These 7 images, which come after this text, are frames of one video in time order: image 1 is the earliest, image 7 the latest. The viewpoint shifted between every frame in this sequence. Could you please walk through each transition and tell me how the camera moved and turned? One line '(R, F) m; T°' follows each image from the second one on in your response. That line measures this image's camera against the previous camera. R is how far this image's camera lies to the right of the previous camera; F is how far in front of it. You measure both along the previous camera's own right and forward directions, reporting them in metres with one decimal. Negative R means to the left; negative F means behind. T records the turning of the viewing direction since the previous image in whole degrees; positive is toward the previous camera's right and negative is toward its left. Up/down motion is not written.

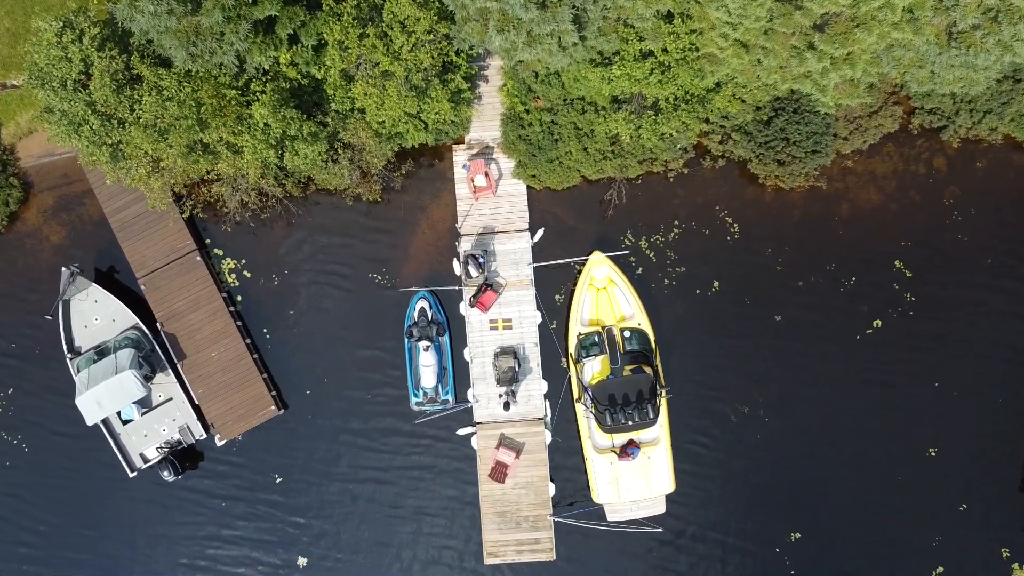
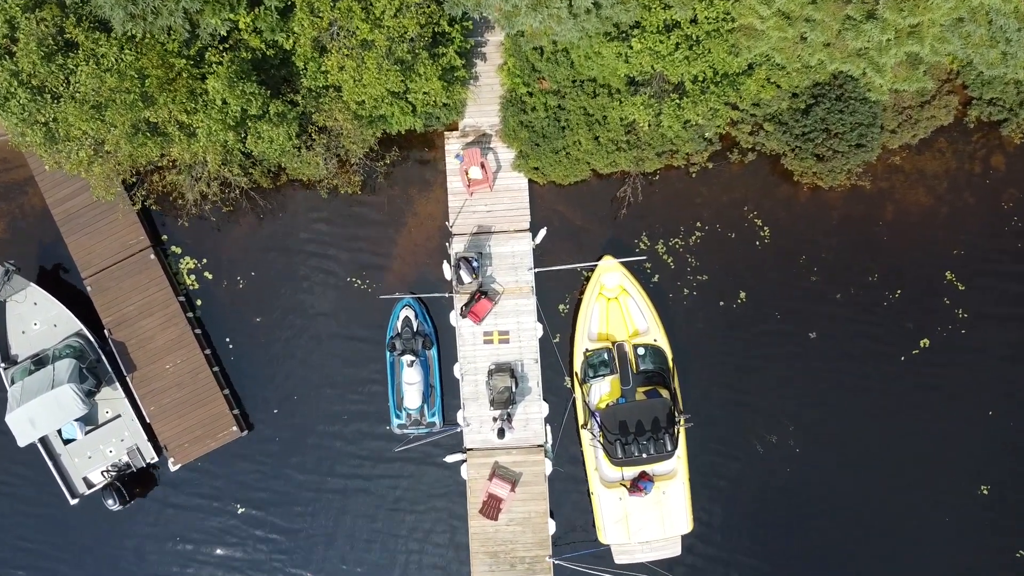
(+0.1, +2.2) m; 0°
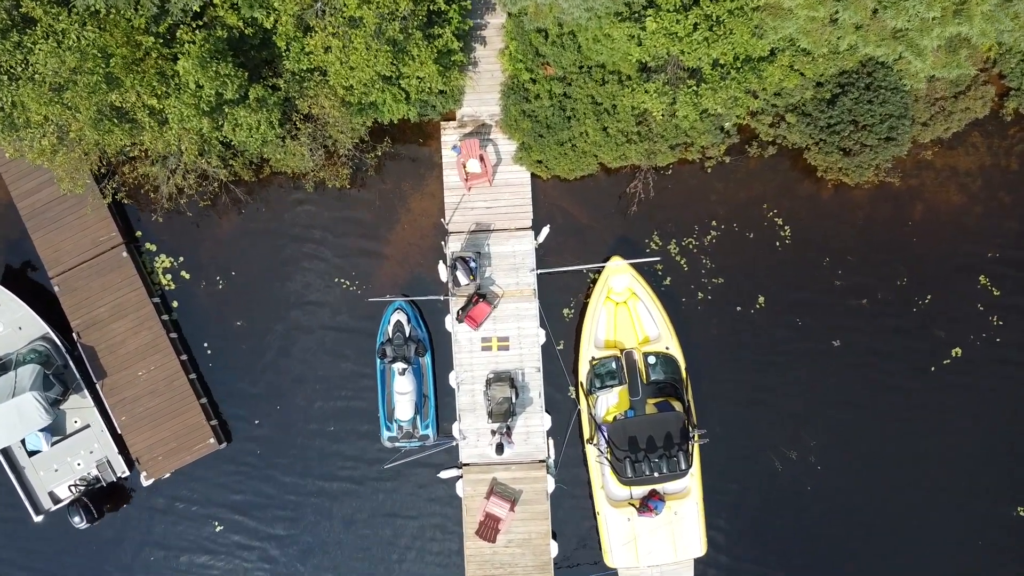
(0.0, +1.1) m; 0°
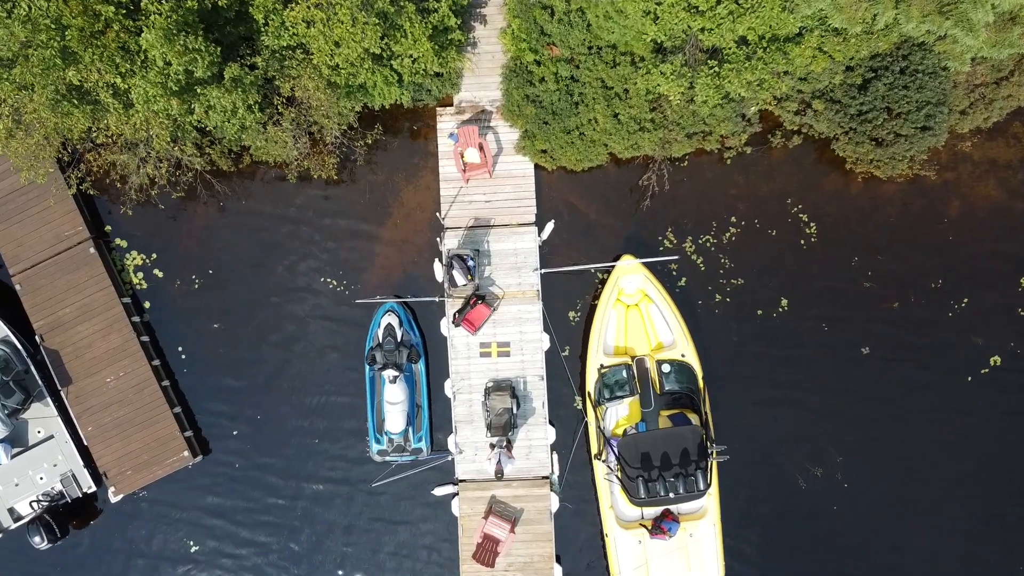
(0.0, +1.2) m; 0°
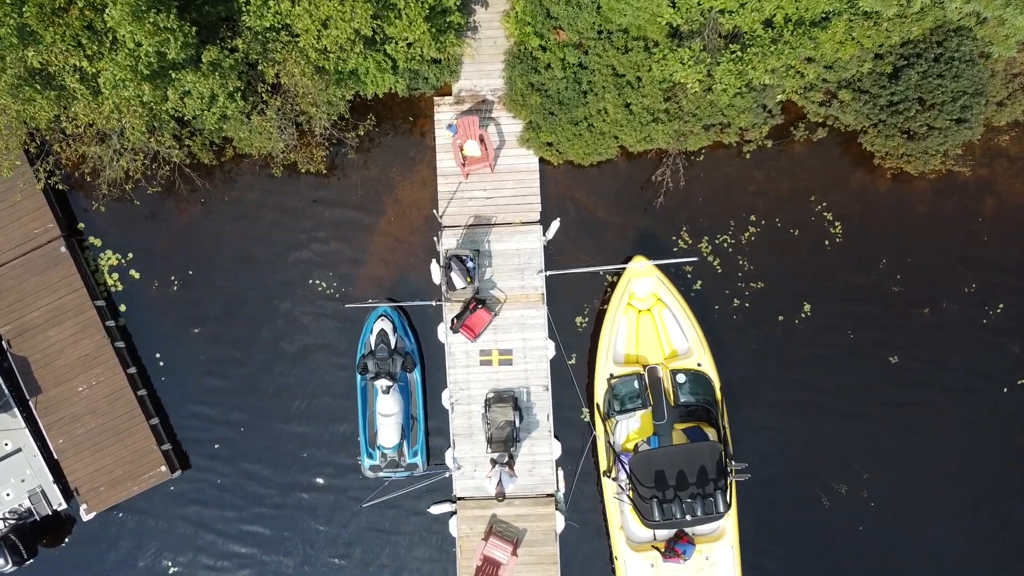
(-0.1, +0.9) m; 0°
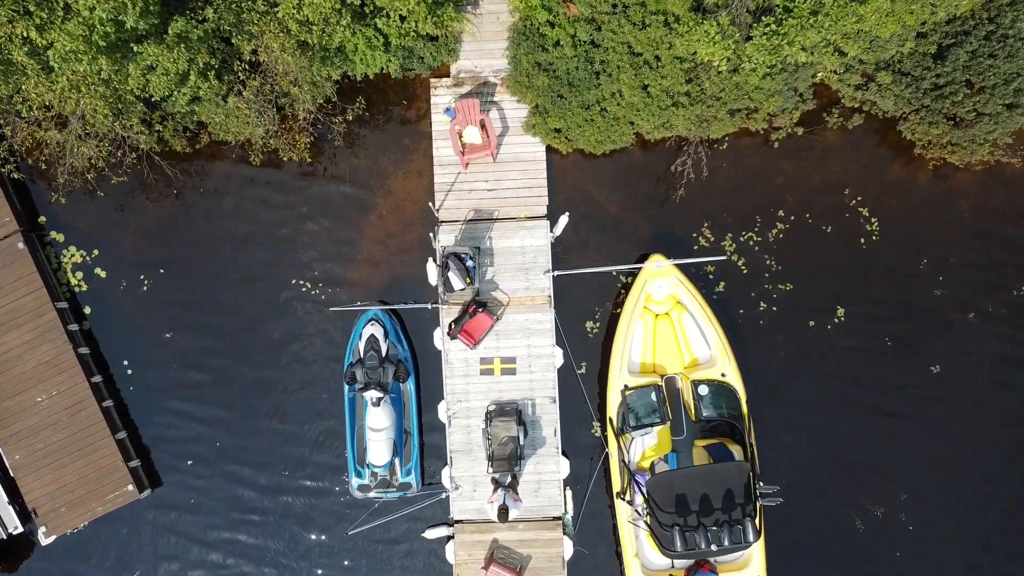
(-0.1, +1.1) m; 0°
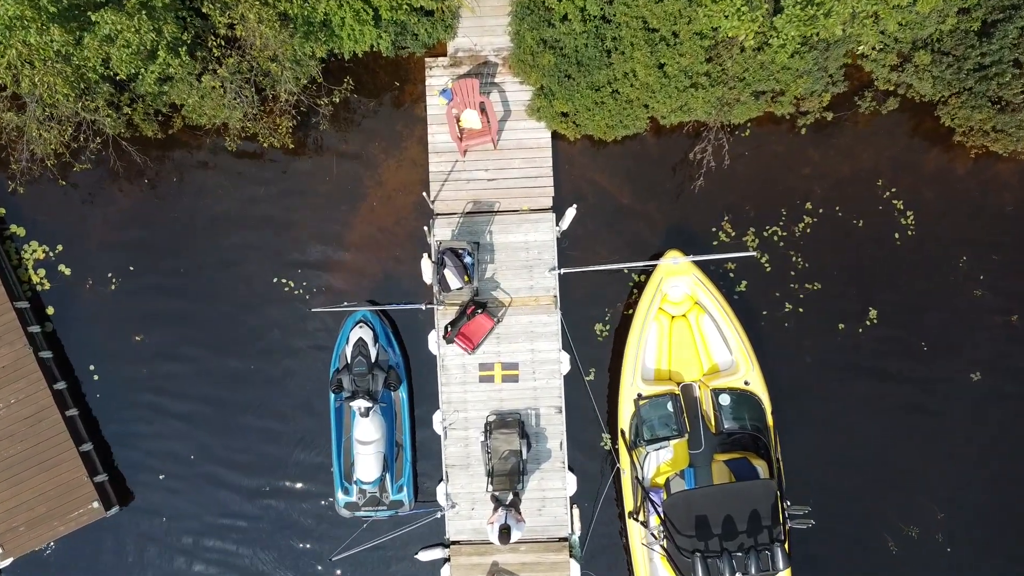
(0.0, +1.0) m; 0°
